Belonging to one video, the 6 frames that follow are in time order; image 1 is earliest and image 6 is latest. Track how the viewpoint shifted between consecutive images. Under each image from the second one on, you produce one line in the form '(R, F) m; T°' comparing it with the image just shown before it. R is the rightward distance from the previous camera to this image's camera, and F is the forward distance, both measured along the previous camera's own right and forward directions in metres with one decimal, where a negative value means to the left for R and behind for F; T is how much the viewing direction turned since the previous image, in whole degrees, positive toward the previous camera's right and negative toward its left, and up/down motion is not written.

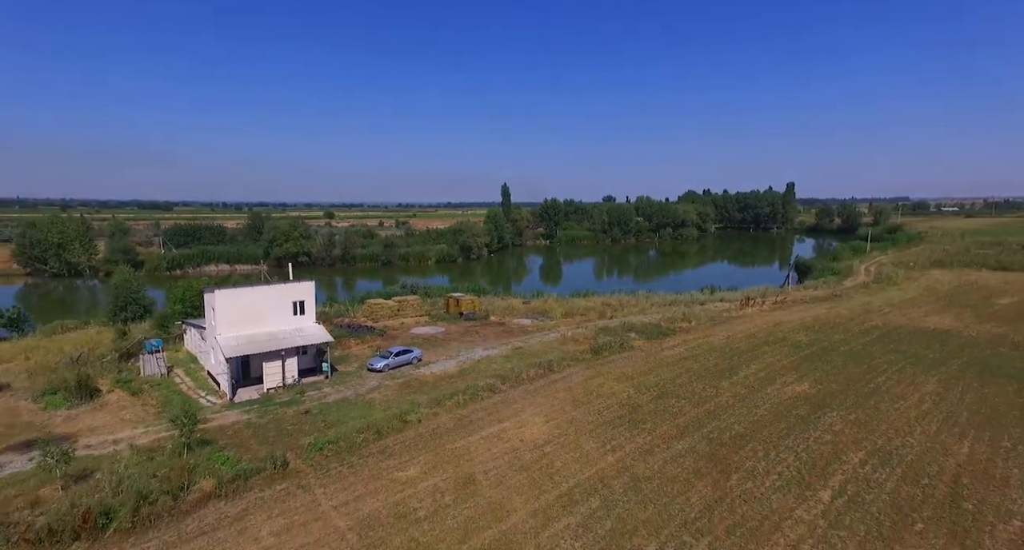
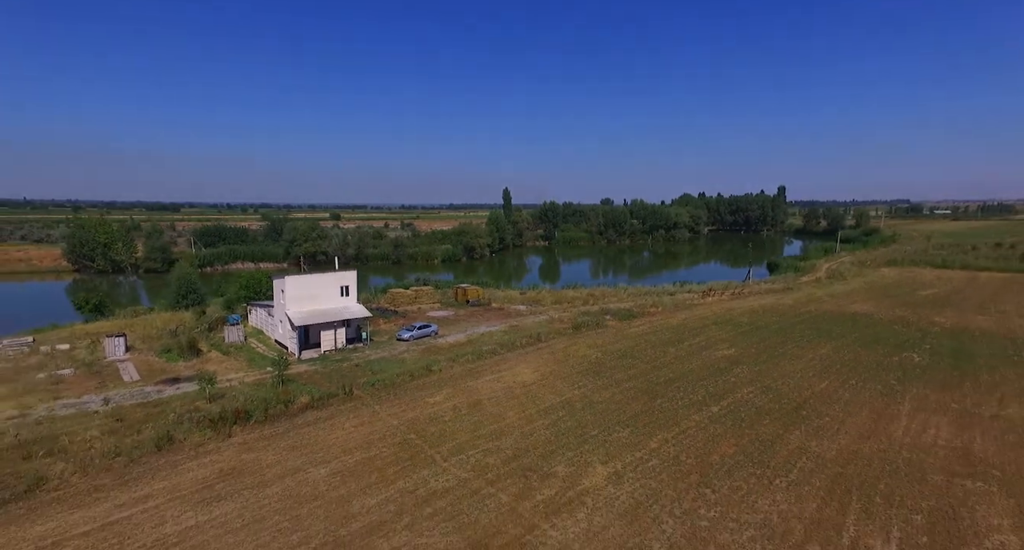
(+0.2, -4.9) m; 0°
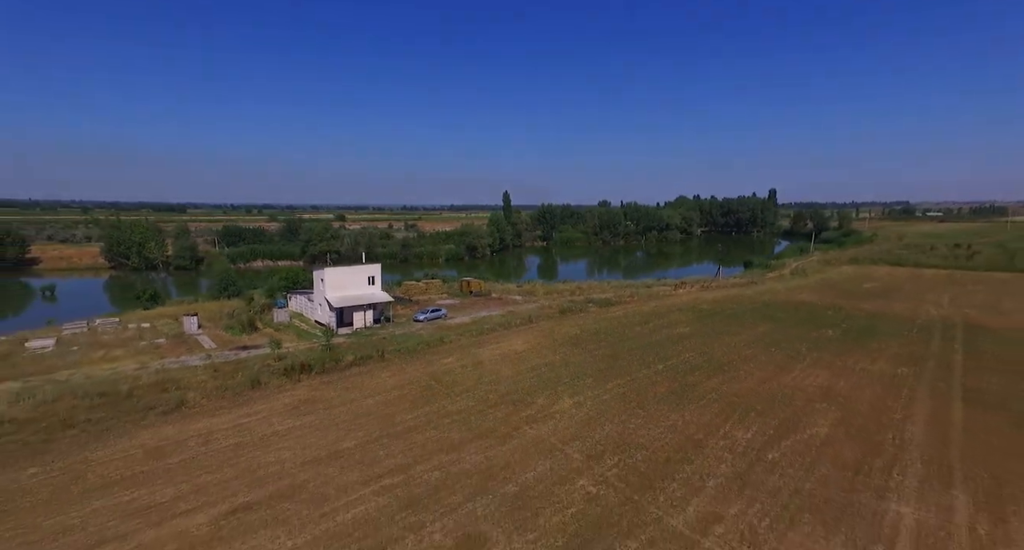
(+0.2, -4.7) m; 0°
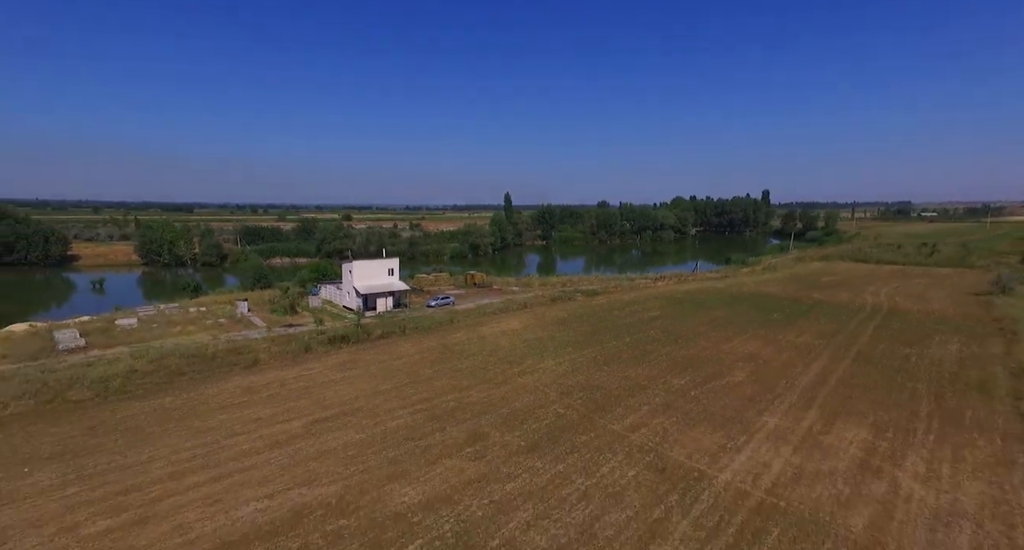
(+0.3, -4.7) m; 0°
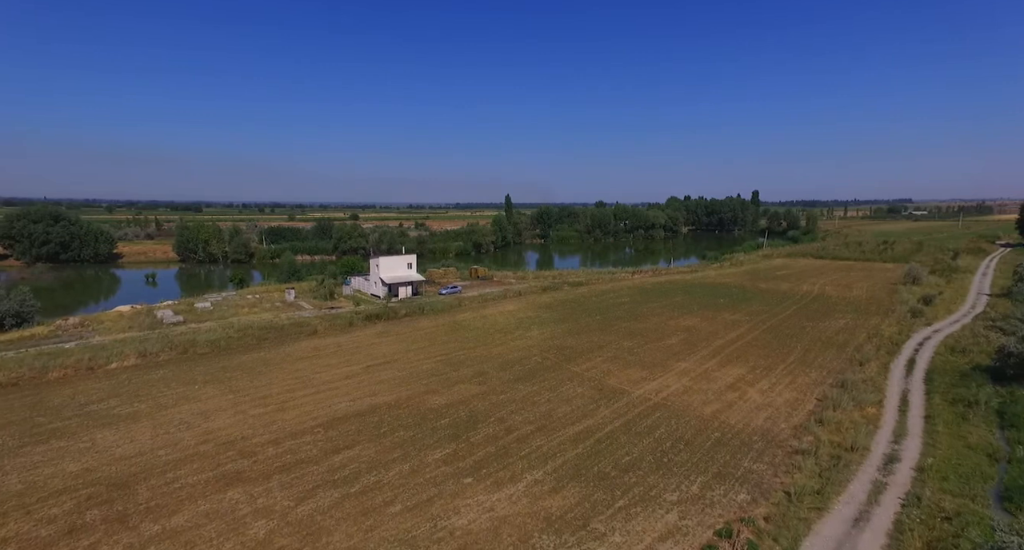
(+0.4, -6.6) m; 0°
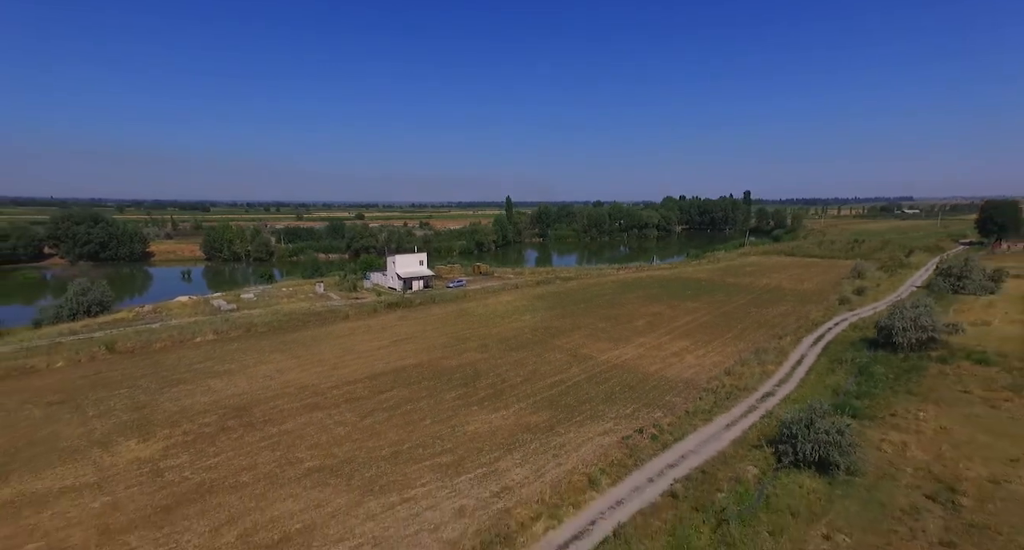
(+0.3, -5.6) m; 0°
